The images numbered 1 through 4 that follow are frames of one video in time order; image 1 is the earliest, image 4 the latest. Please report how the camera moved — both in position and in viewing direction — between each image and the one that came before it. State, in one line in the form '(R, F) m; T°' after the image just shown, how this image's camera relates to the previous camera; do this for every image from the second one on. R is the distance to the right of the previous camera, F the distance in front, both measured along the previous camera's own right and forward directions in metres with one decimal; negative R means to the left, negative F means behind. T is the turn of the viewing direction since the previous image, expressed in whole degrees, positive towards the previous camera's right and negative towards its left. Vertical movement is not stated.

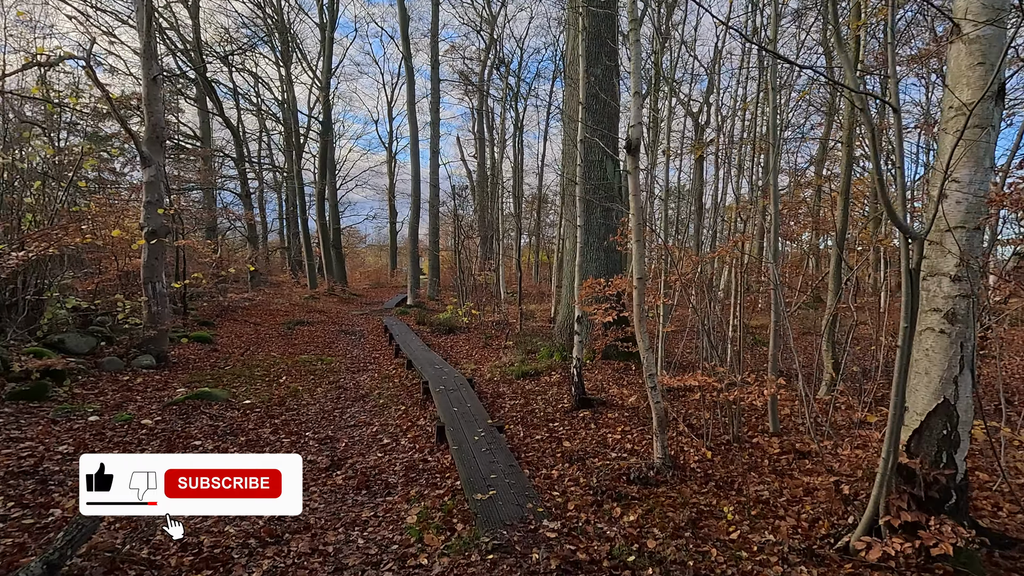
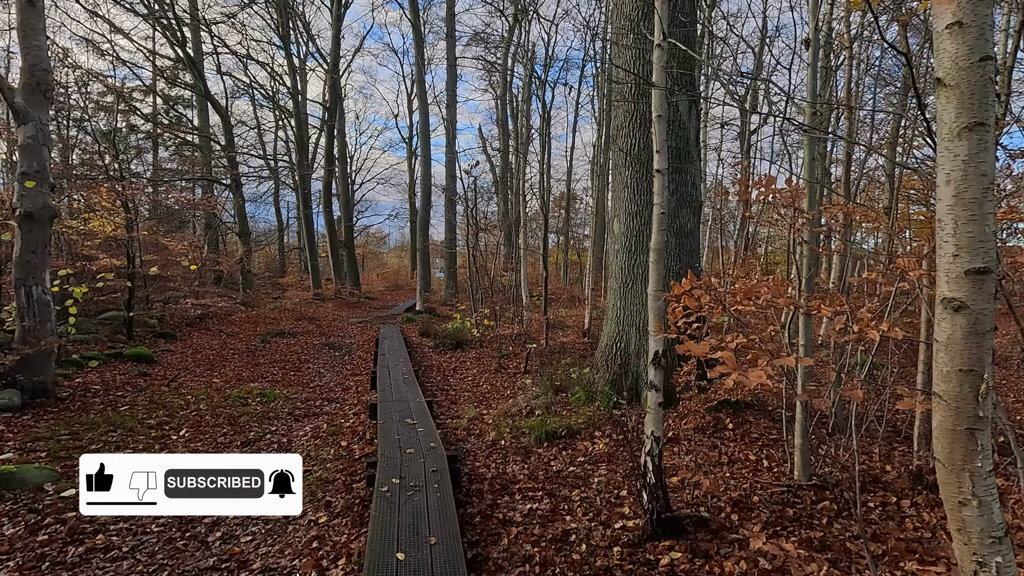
(+0.1, +2.6) m; -3°
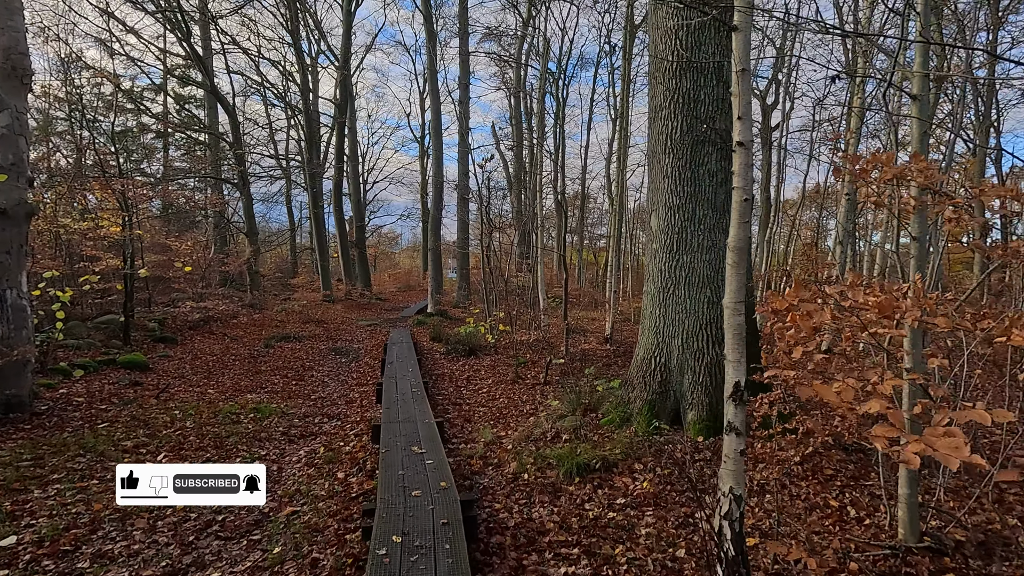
(-0.1, +0.6) m; -1°
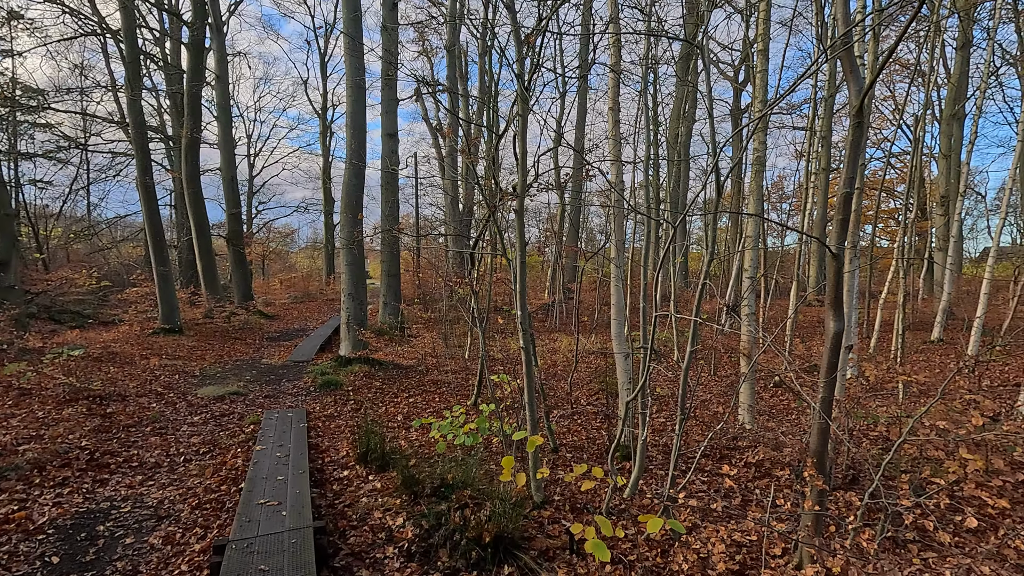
(-1.1, +6.0) m; +10°
